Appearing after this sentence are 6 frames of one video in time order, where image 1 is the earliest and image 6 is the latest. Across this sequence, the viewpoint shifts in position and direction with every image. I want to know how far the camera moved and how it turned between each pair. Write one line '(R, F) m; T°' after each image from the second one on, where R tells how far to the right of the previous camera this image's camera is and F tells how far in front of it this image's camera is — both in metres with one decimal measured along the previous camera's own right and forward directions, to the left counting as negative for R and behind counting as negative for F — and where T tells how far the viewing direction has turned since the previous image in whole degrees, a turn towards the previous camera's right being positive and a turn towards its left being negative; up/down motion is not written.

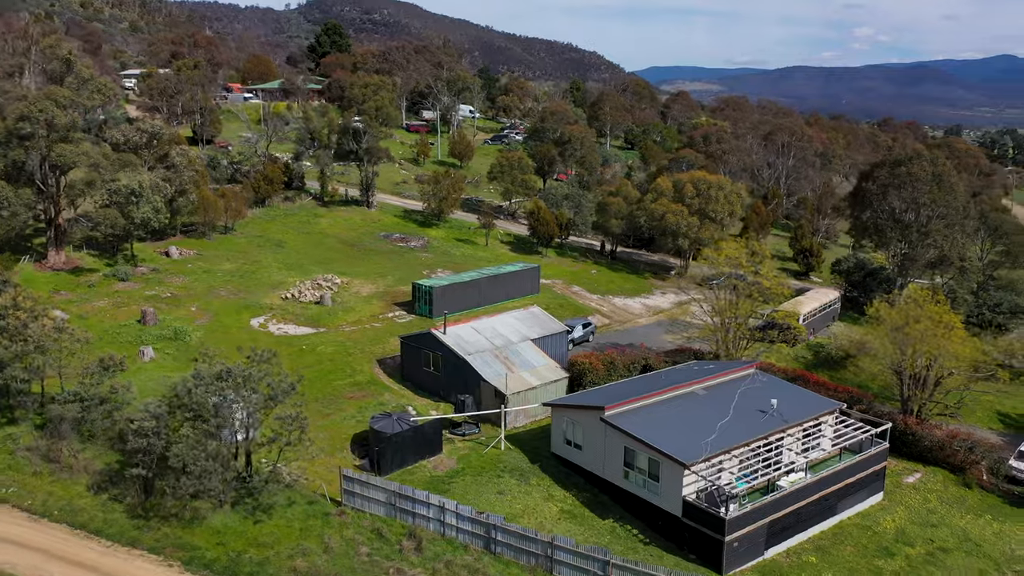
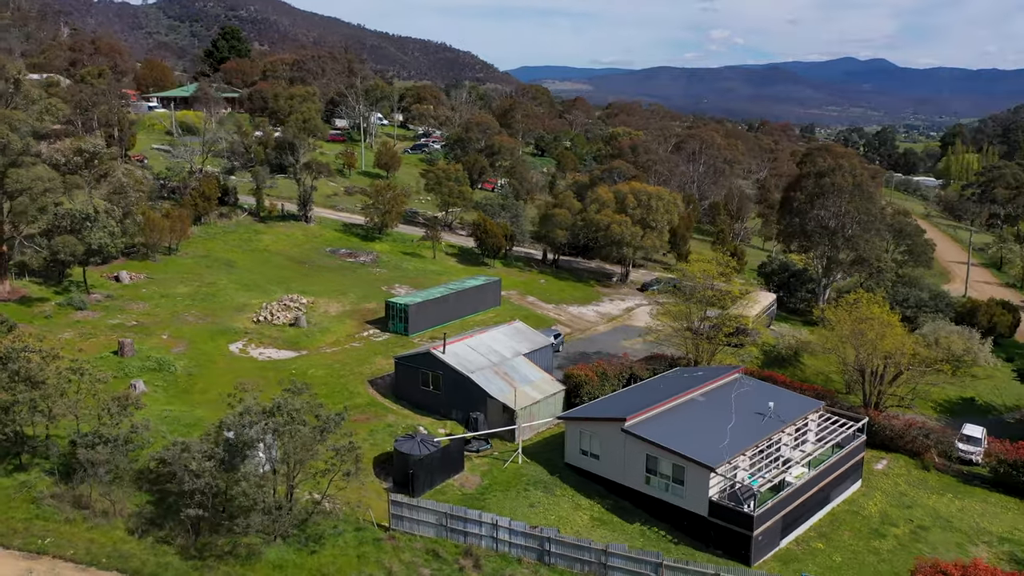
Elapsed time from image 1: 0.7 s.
(-3.1, -0.6) m; +8°
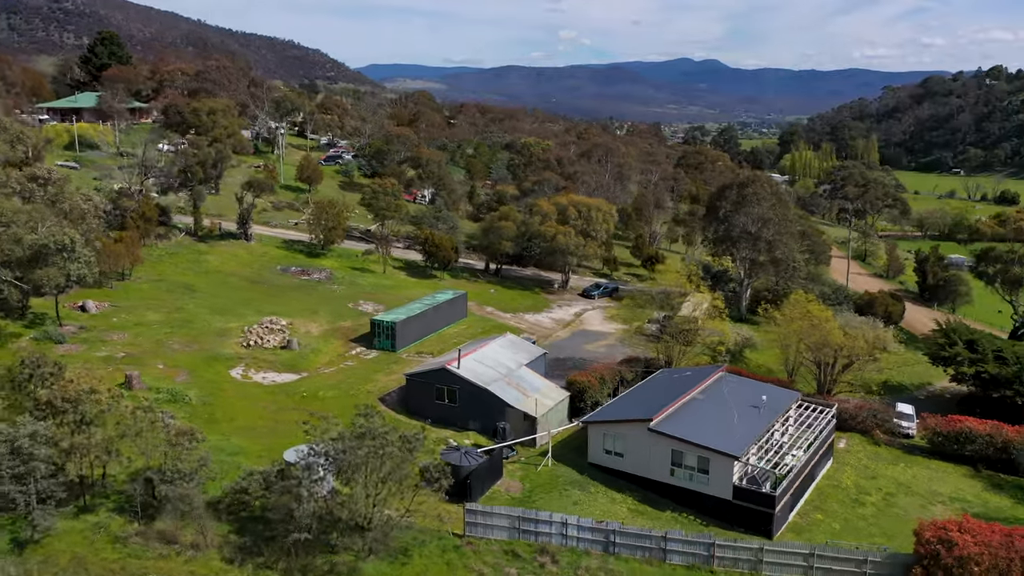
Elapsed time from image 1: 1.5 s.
(-4.2, -1.3) m; +10°
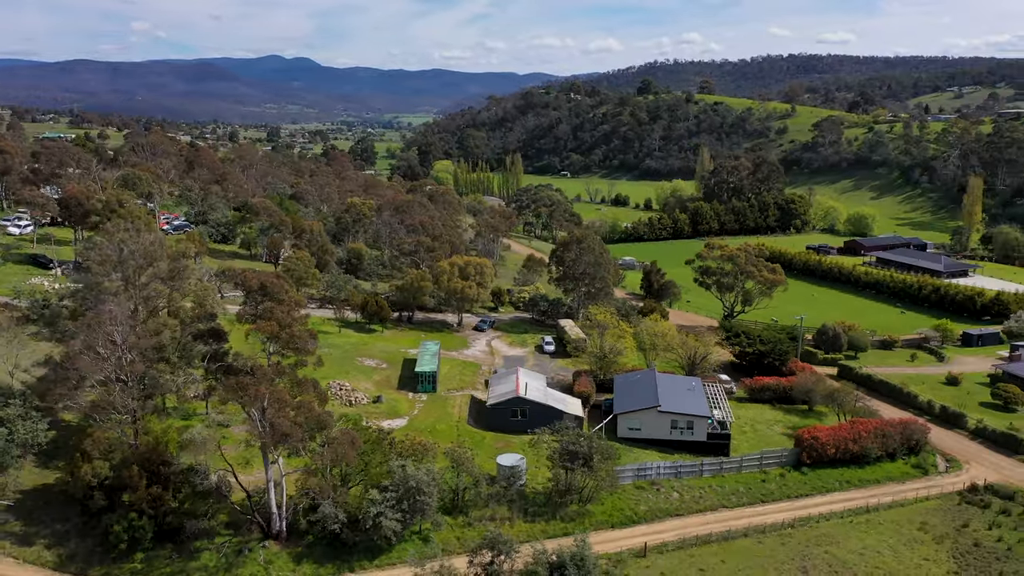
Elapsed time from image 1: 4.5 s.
(-17.4, -9.0) m; +26°
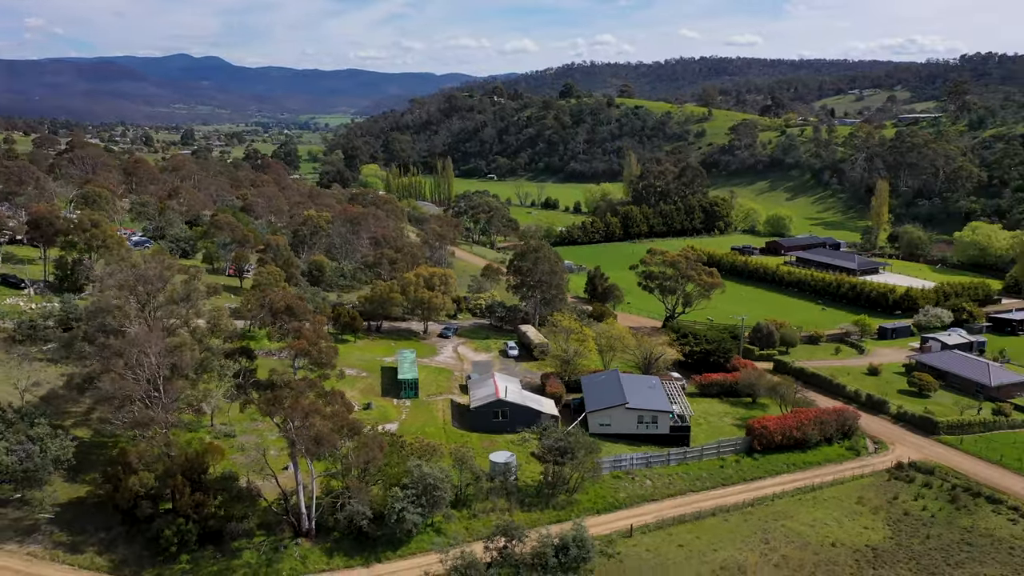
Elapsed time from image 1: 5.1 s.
(-2.7, -3.0) m; +5°
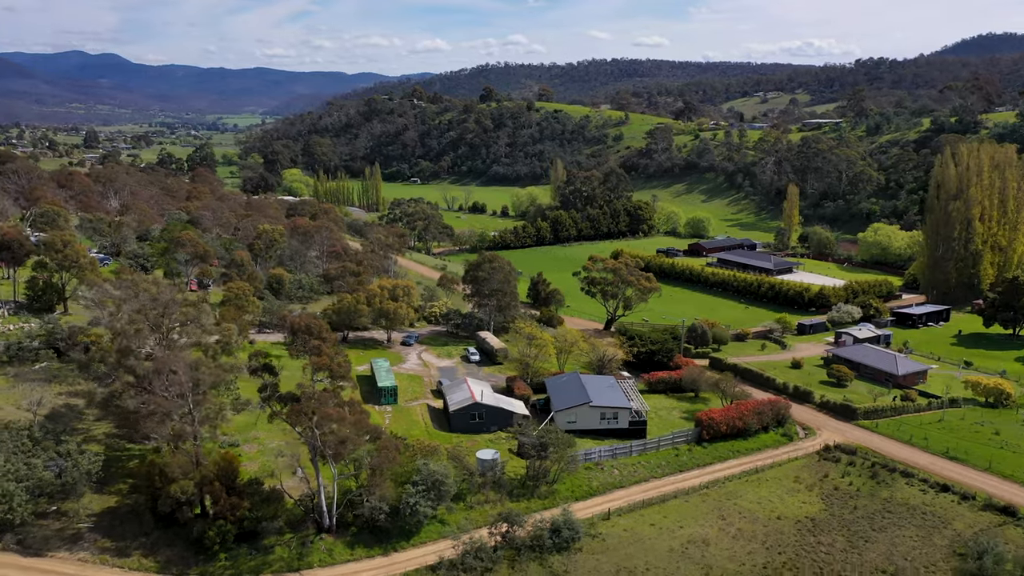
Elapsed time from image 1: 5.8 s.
(-2.9, -3.6) m; +6°
